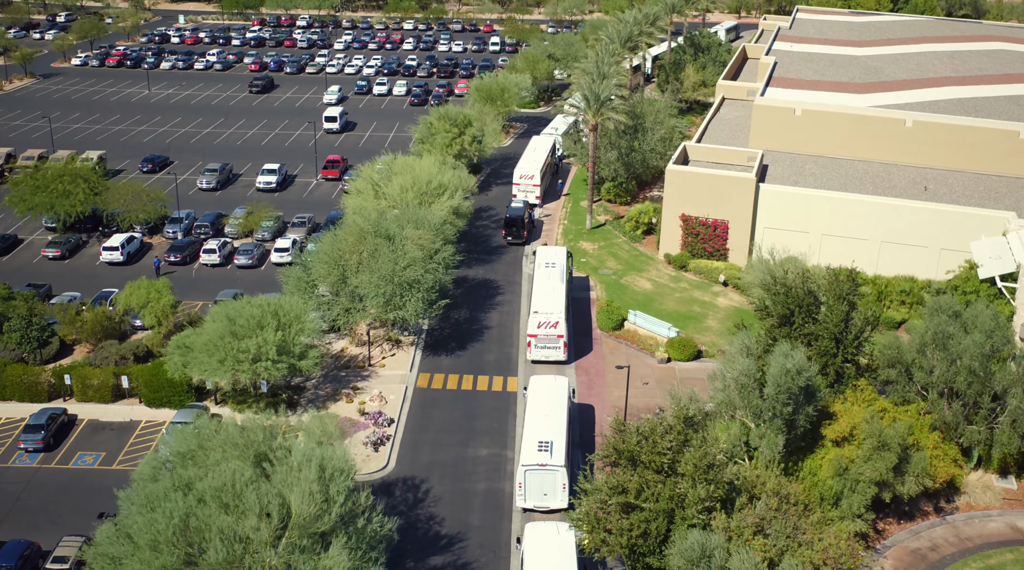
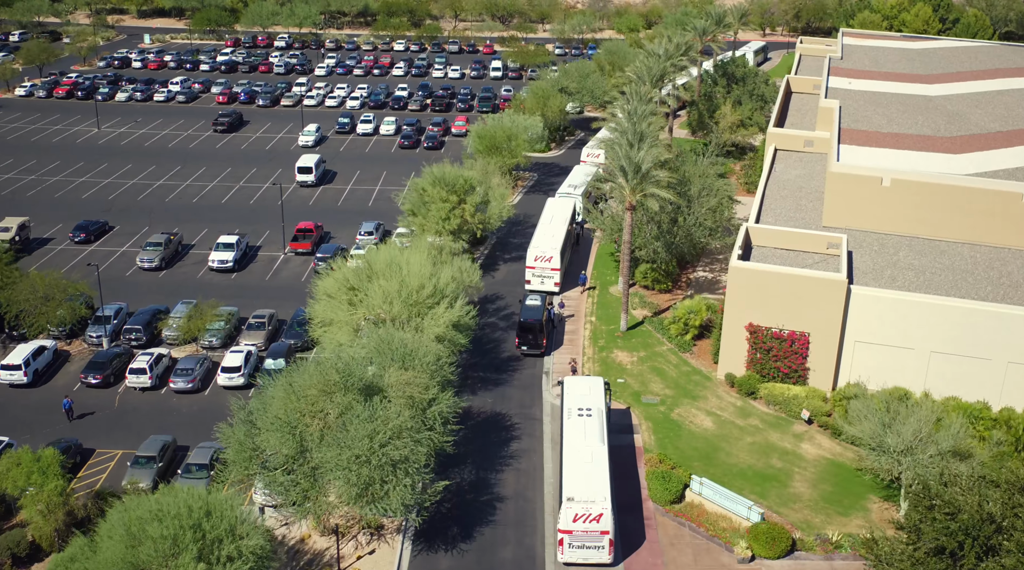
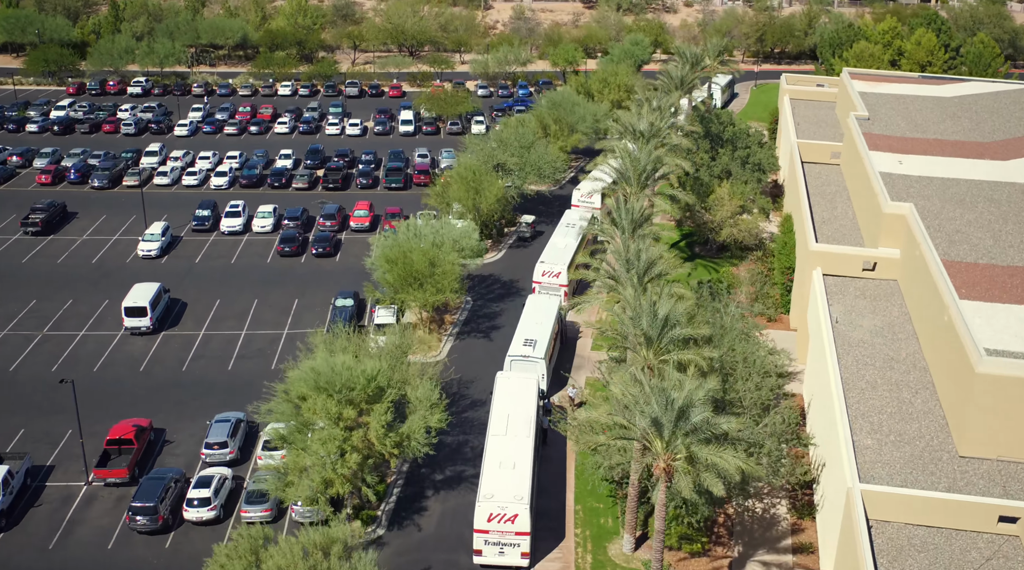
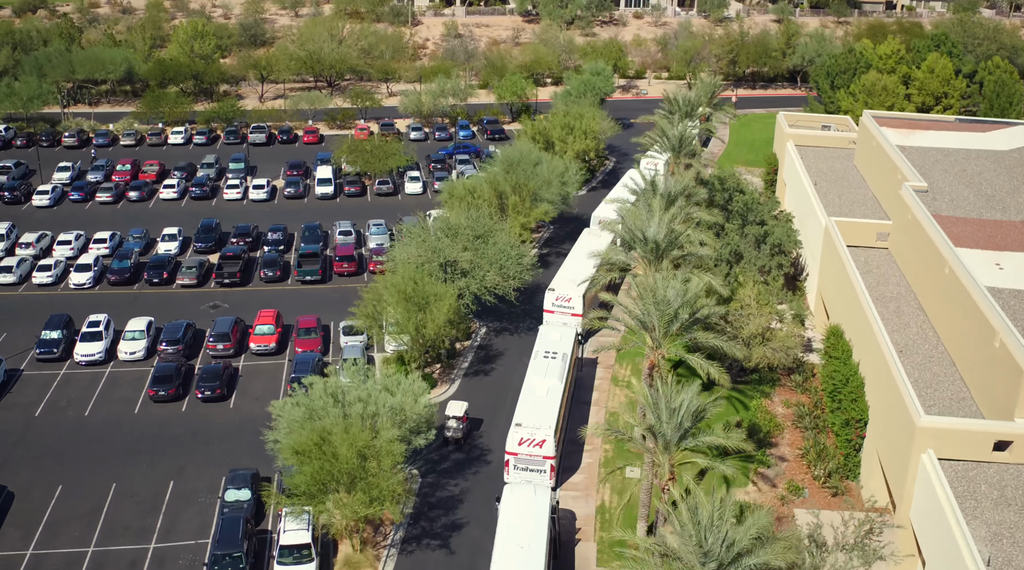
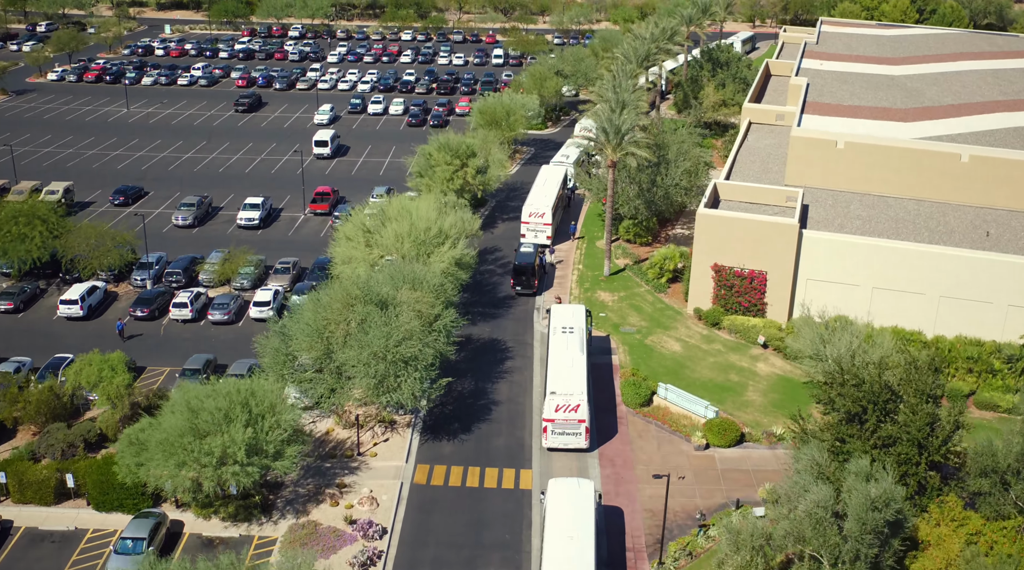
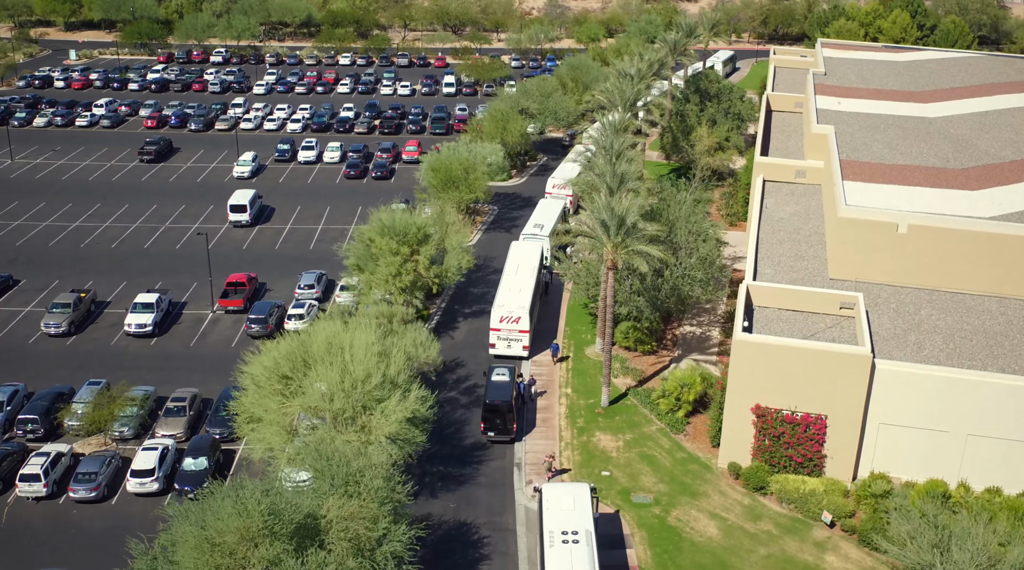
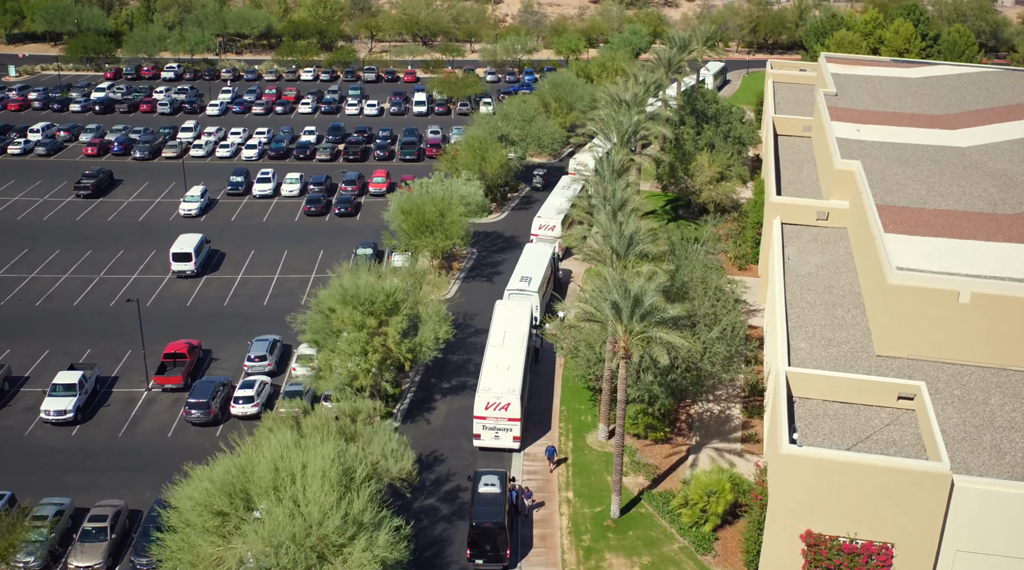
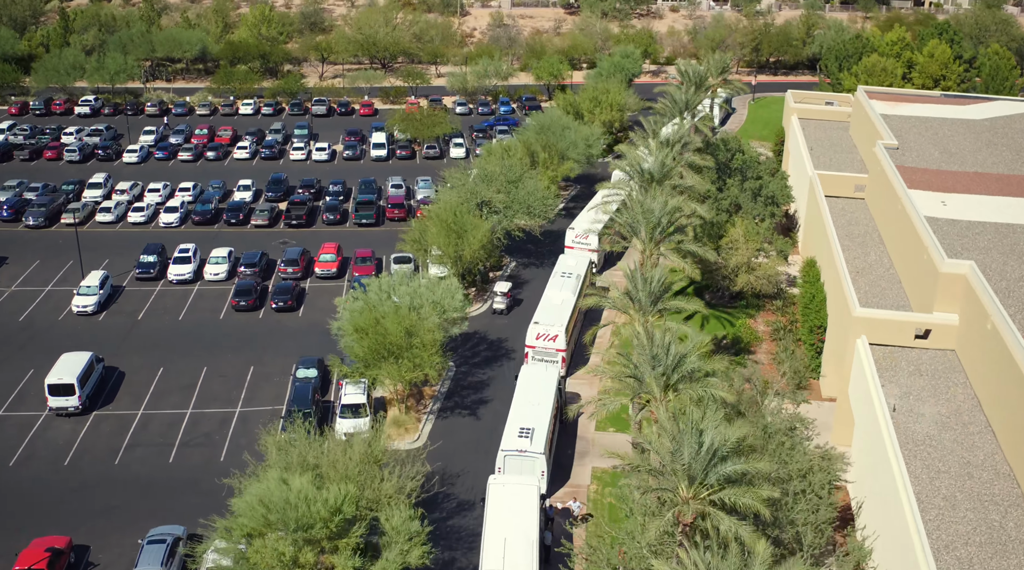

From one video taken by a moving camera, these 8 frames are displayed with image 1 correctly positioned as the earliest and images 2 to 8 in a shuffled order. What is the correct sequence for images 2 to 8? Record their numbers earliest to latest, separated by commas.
5, 2, 6, 7, 3, 8, 4
